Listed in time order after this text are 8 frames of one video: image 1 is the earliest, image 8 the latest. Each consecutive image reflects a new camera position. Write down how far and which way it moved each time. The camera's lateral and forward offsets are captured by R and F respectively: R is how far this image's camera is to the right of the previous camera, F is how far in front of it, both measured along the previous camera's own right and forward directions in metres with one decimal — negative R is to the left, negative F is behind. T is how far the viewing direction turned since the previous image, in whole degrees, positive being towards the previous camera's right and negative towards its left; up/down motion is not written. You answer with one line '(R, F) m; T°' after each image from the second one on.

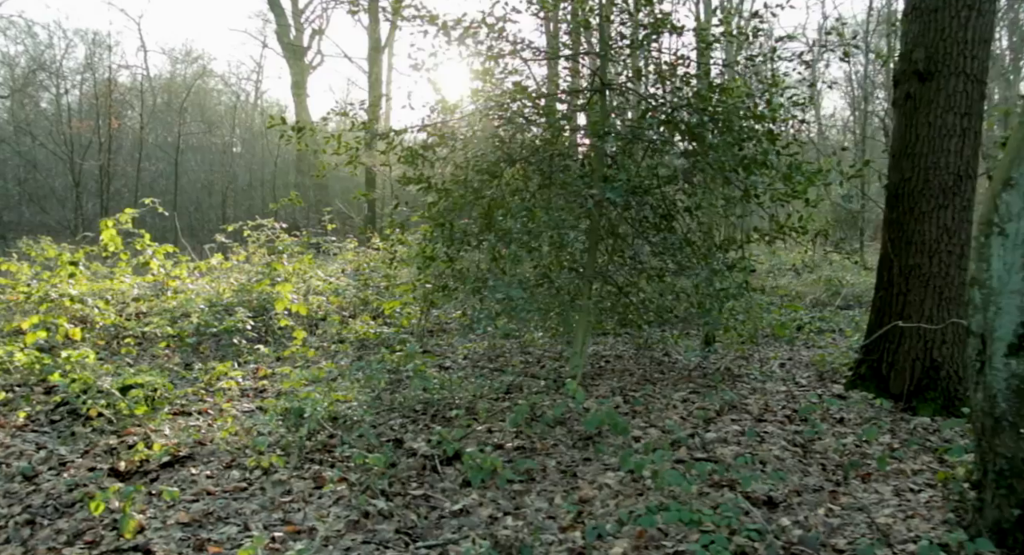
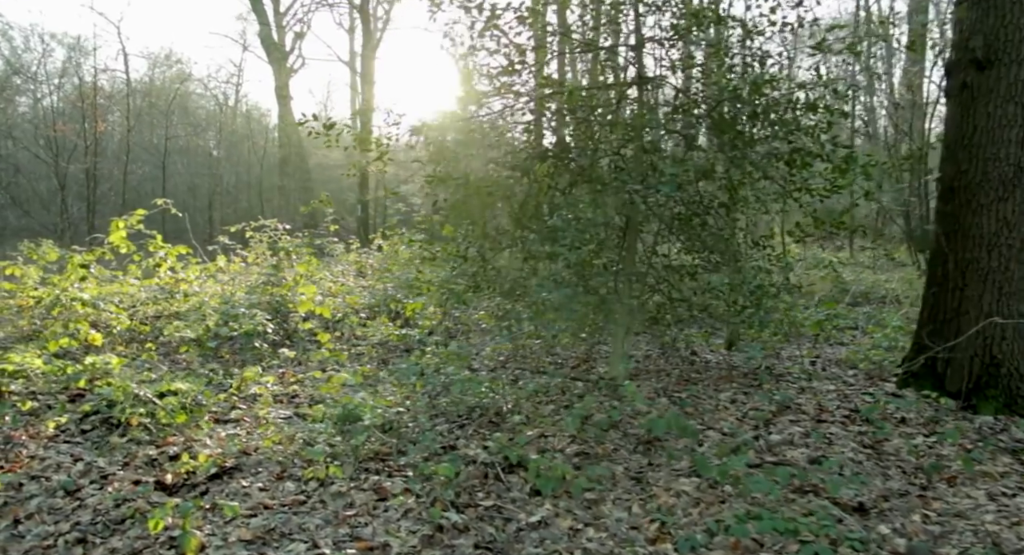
(-0.5, +0.2) m; +1°
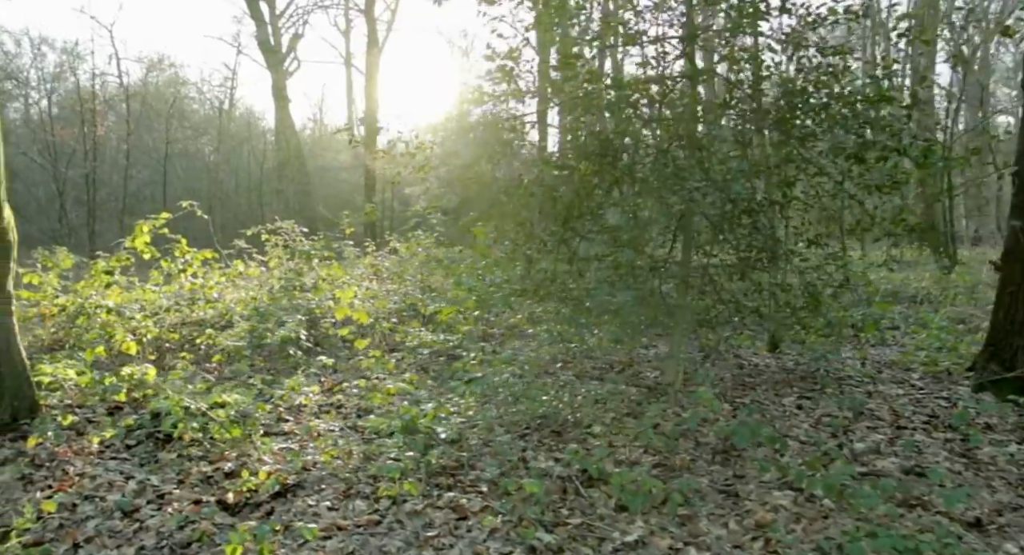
(-0.5, +0.2) m; 0°
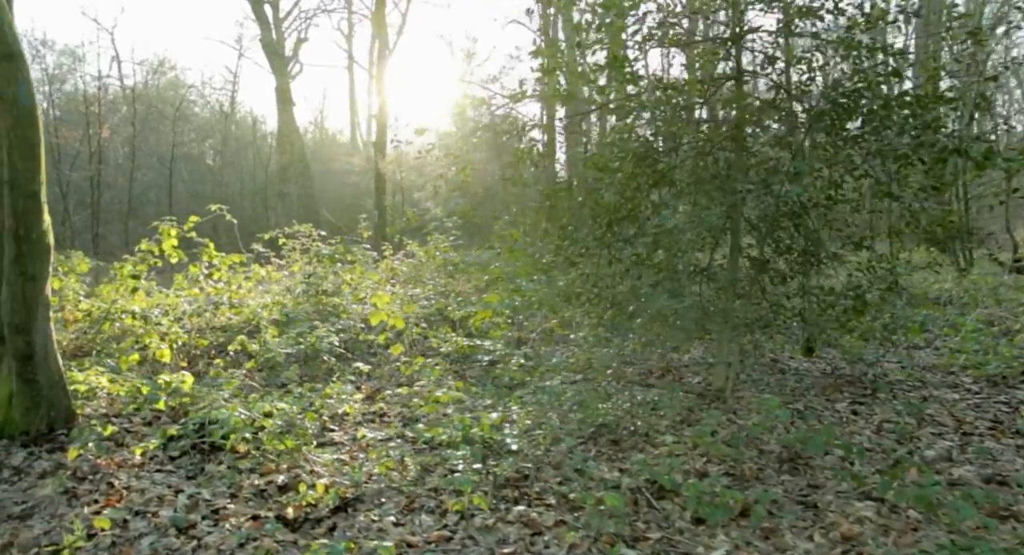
(-0.4, +0.1) m; 0°
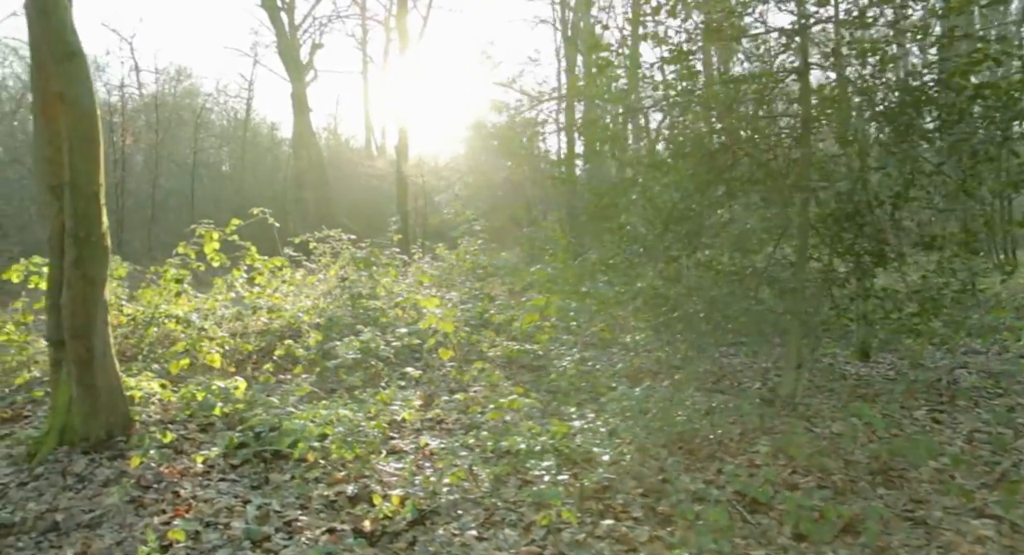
(-0.4, +0.2) m; -1°
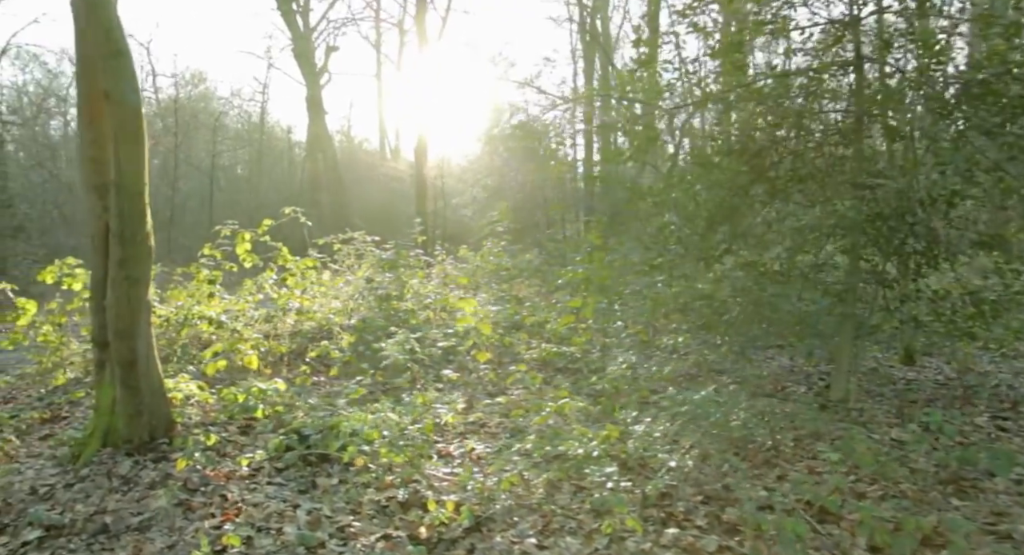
(-0.2, +0.1) m; -1°
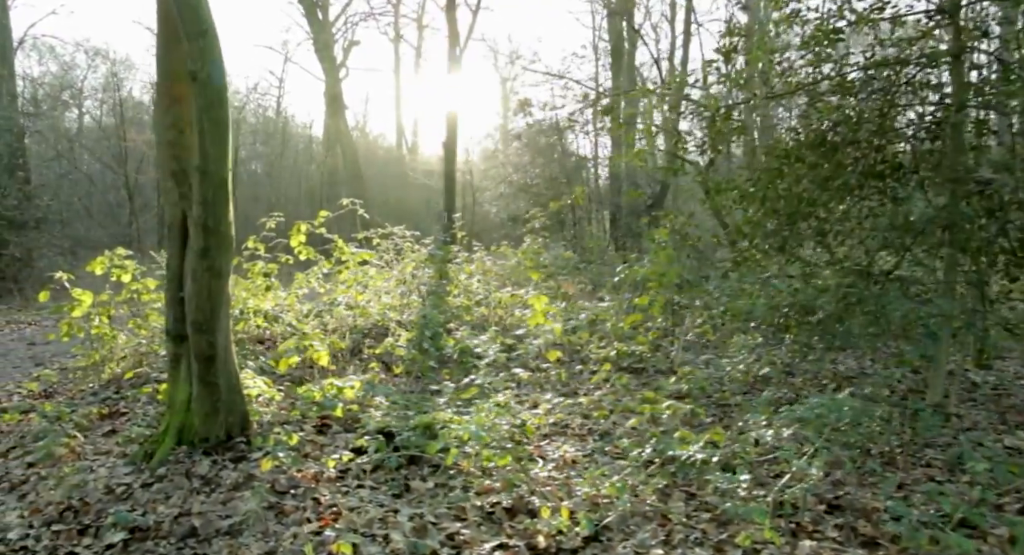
(-0.5, +0.2) m; -1°
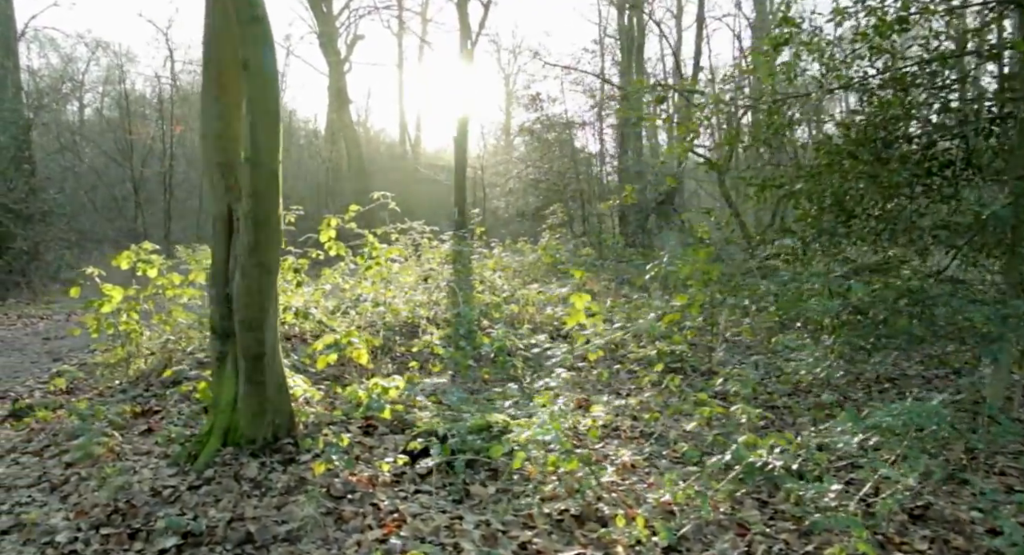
(-0.3, +0.1) m; 0°
